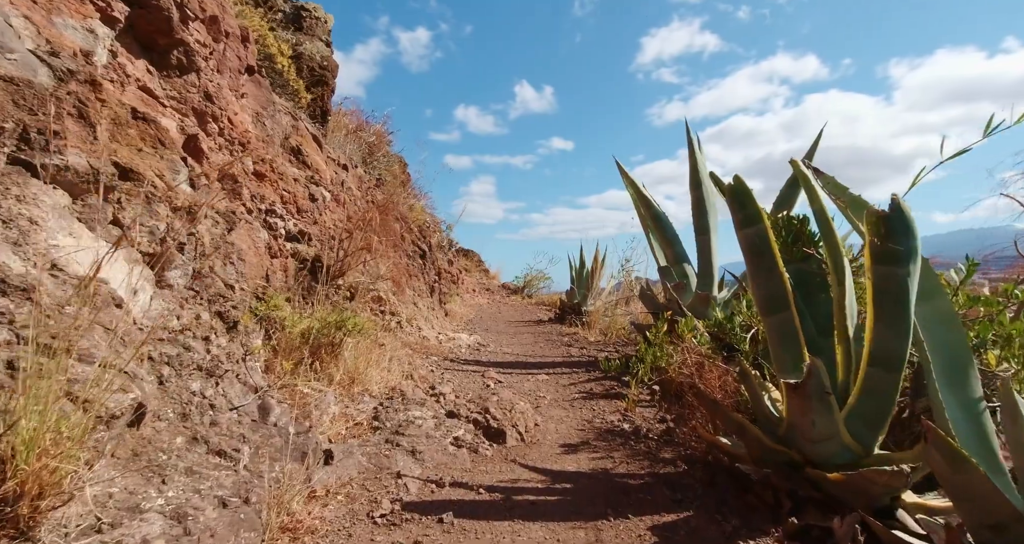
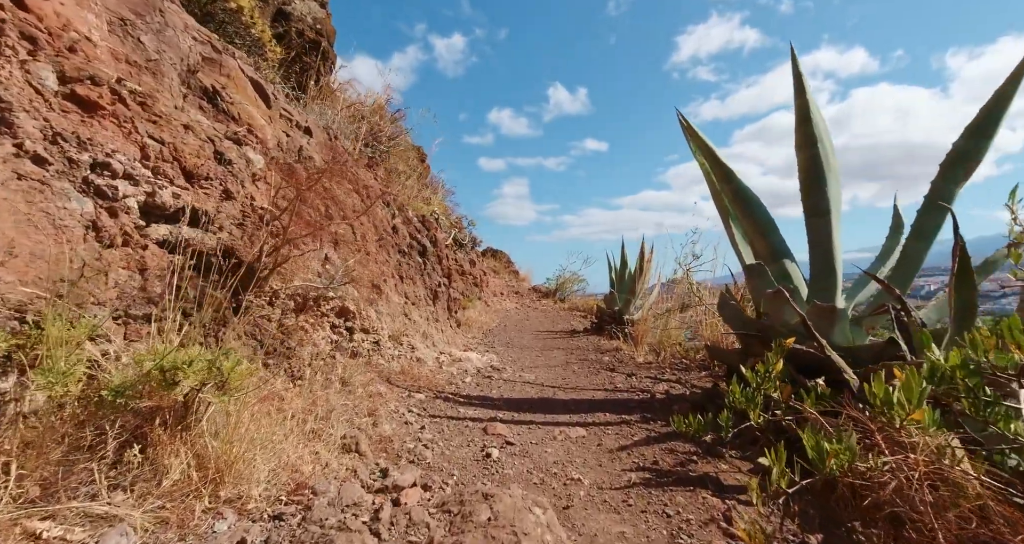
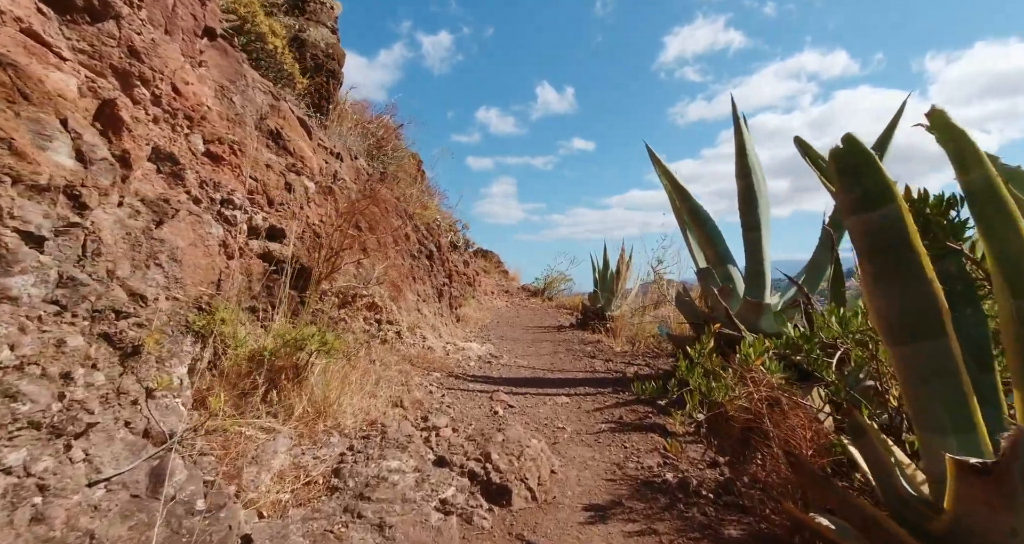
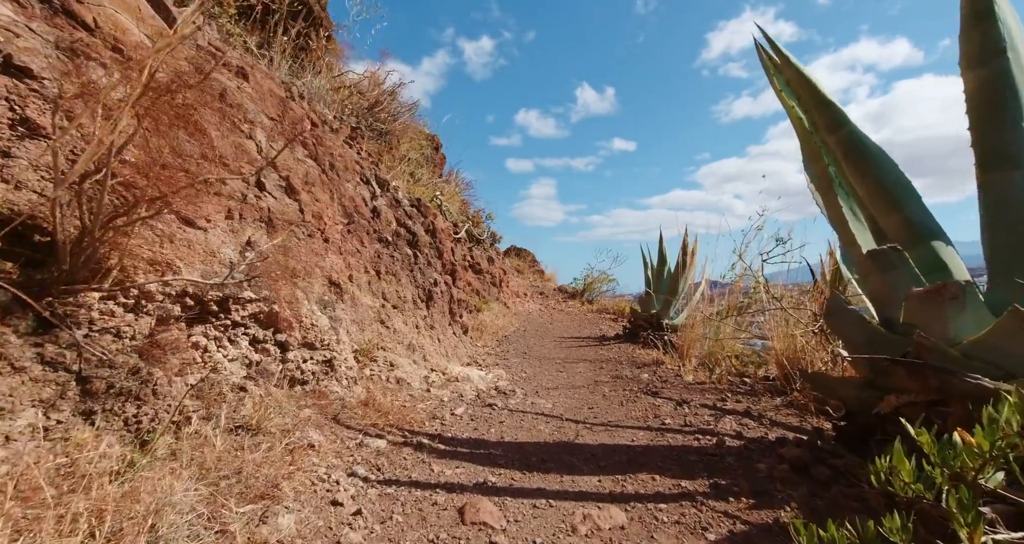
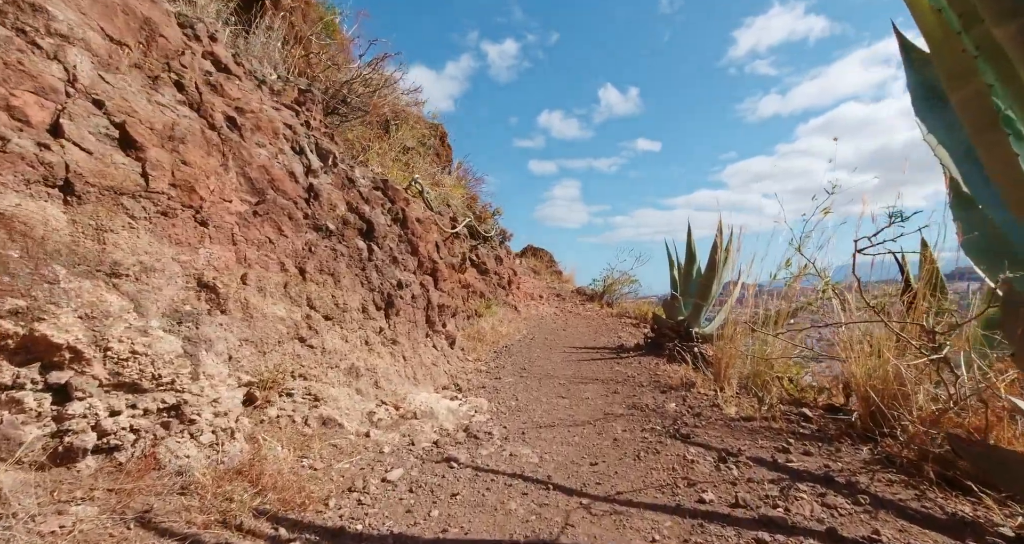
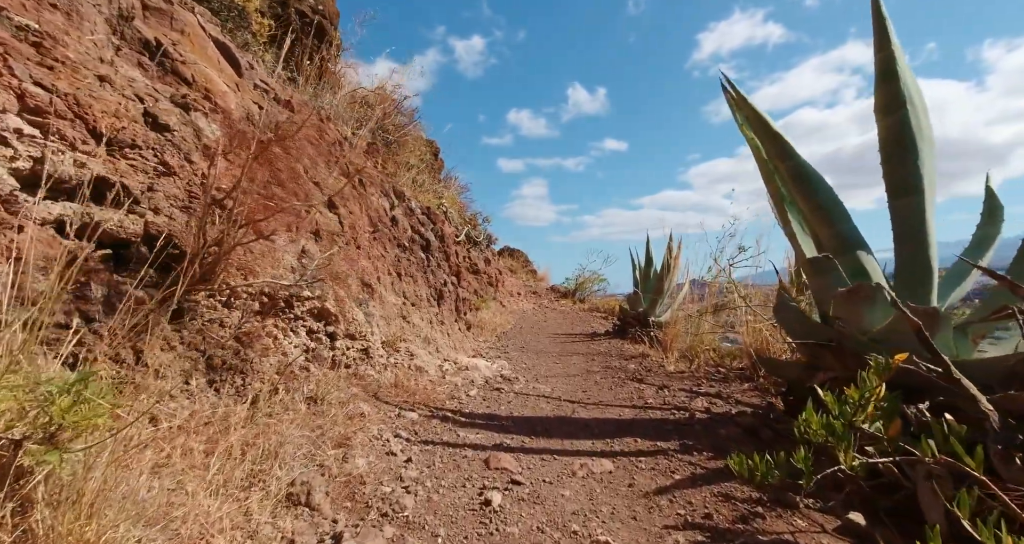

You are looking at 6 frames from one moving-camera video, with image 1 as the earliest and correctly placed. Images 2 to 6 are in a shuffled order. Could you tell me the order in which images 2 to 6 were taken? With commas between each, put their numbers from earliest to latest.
3, 2, 6, 4, 5
